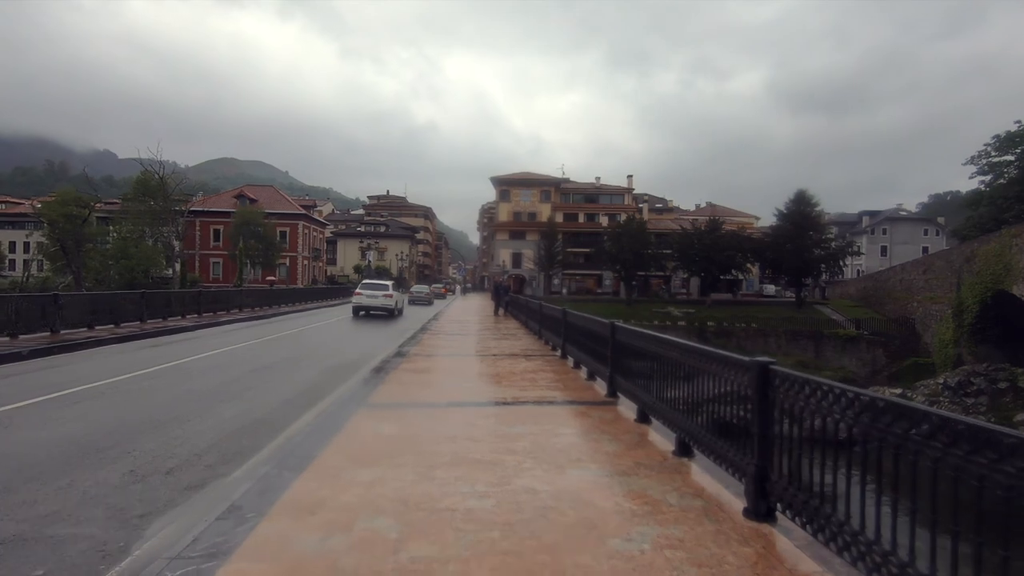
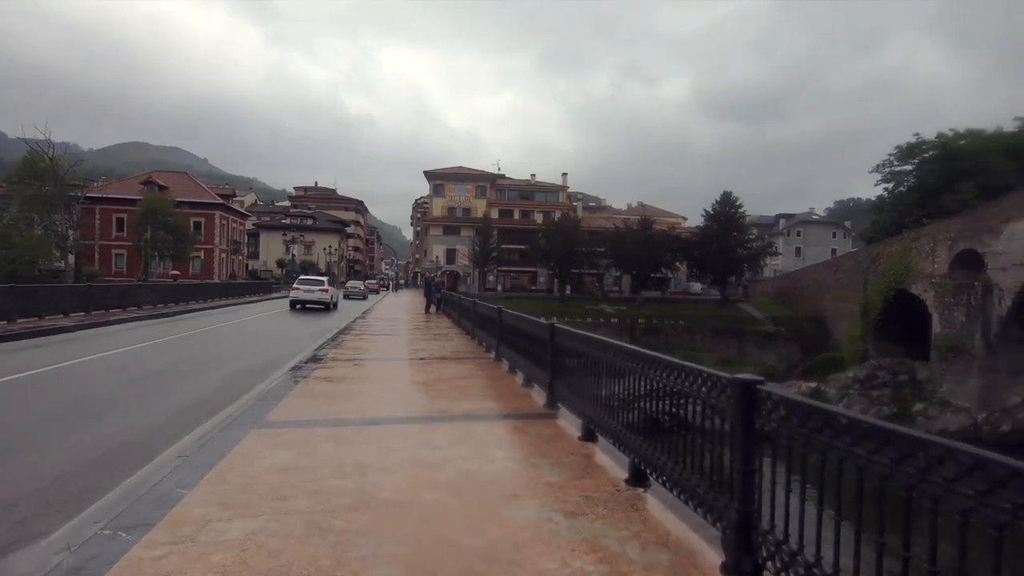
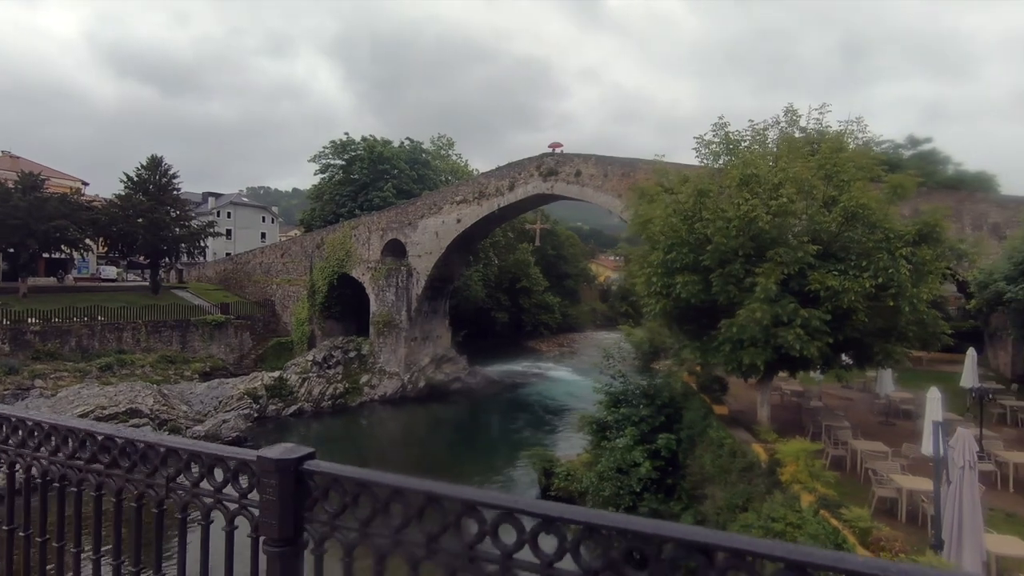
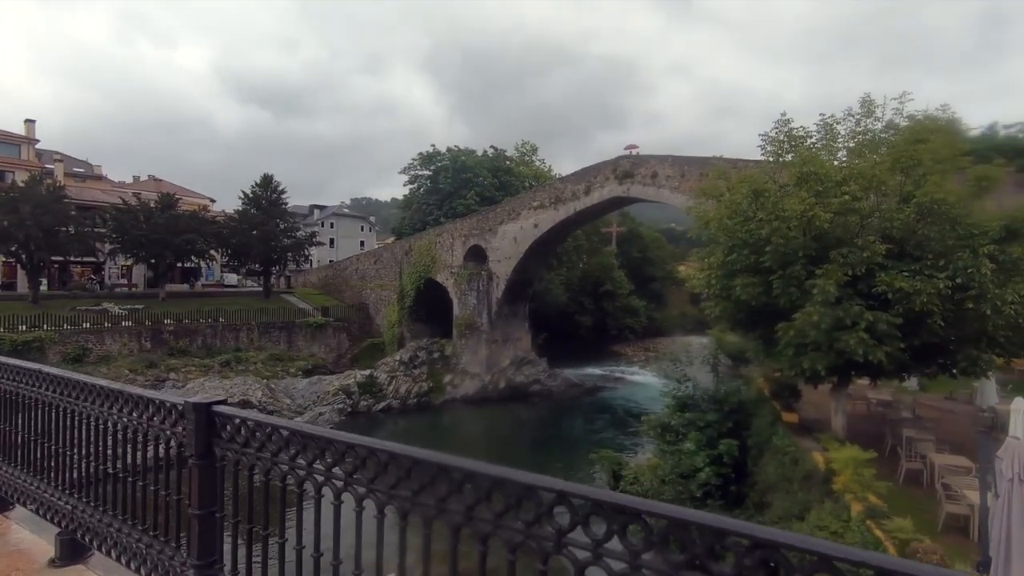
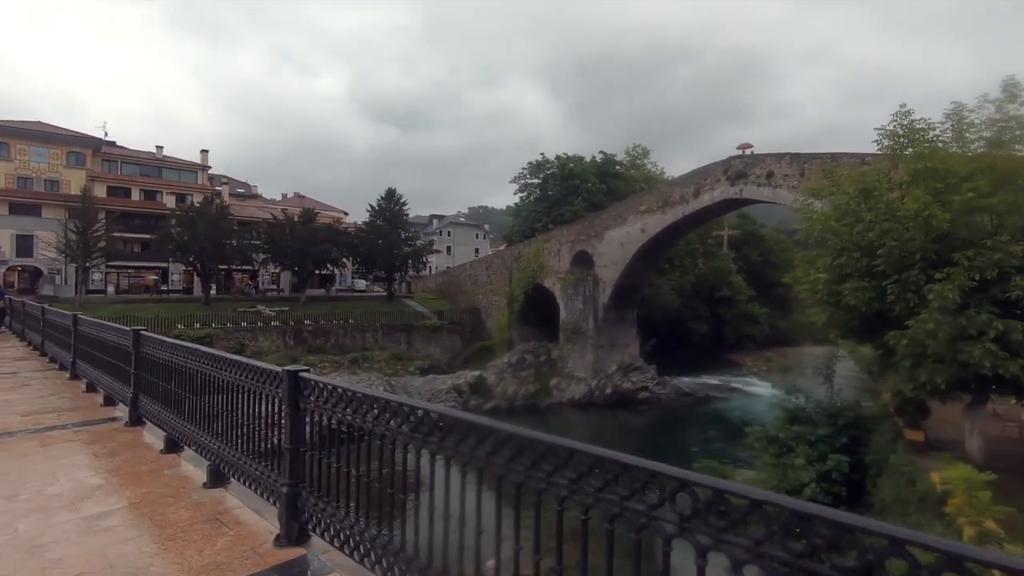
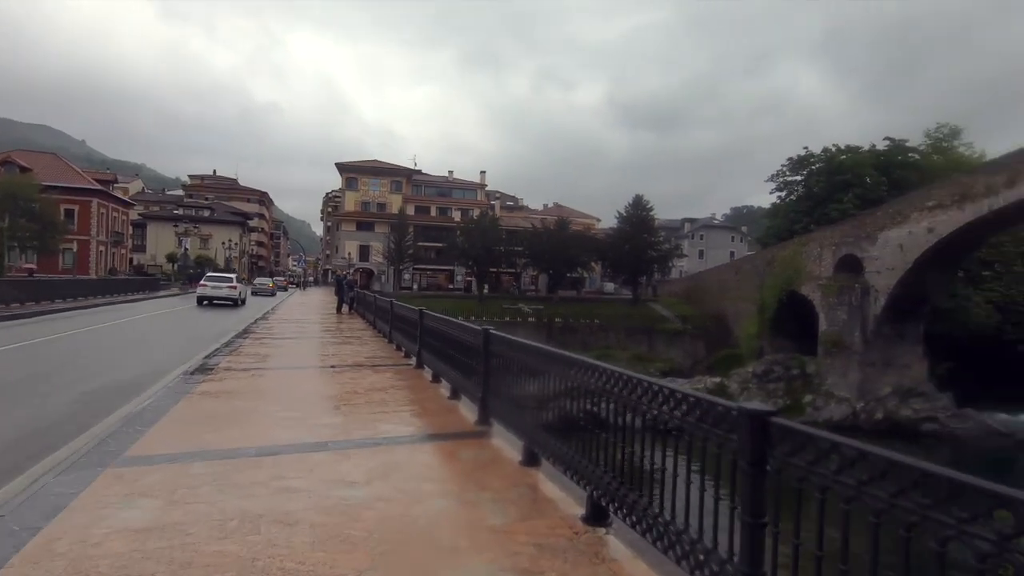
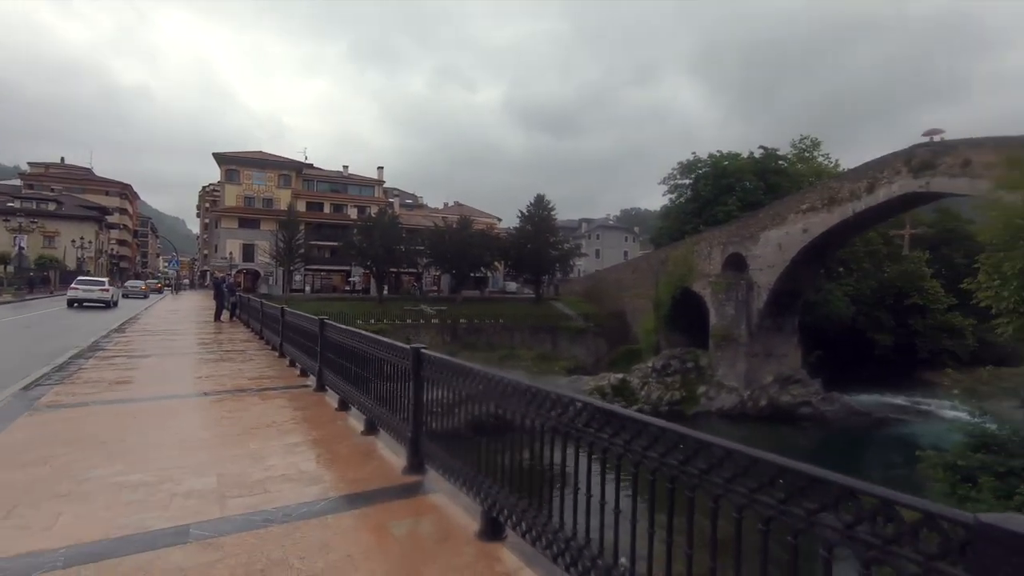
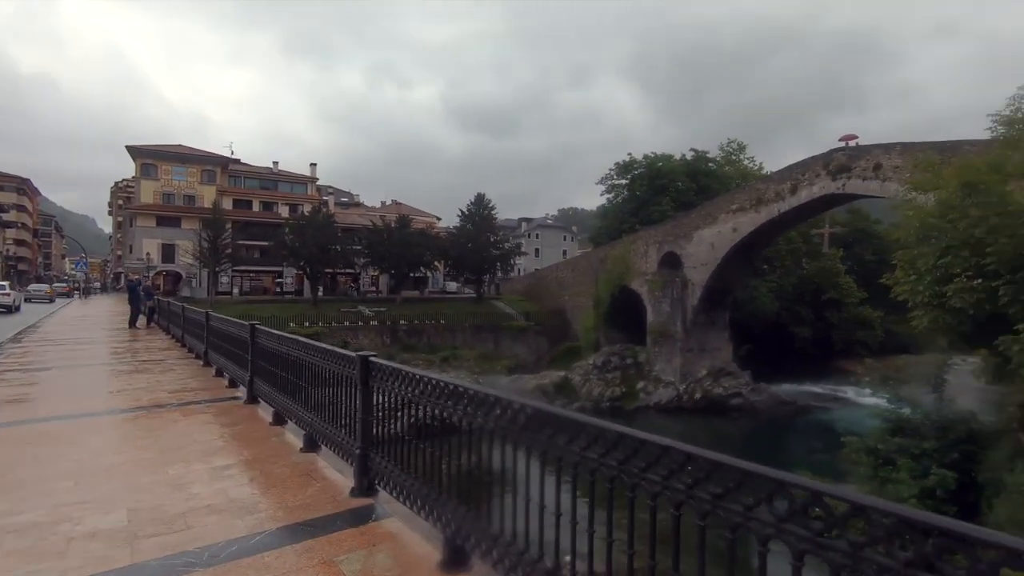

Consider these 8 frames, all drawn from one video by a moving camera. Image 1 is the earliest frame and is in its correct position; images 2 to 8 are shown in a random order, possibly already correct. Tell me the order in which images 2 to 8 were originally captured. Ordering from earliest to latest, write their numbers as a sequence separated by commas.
2, 6, 7, 8, 5, 4, 3
